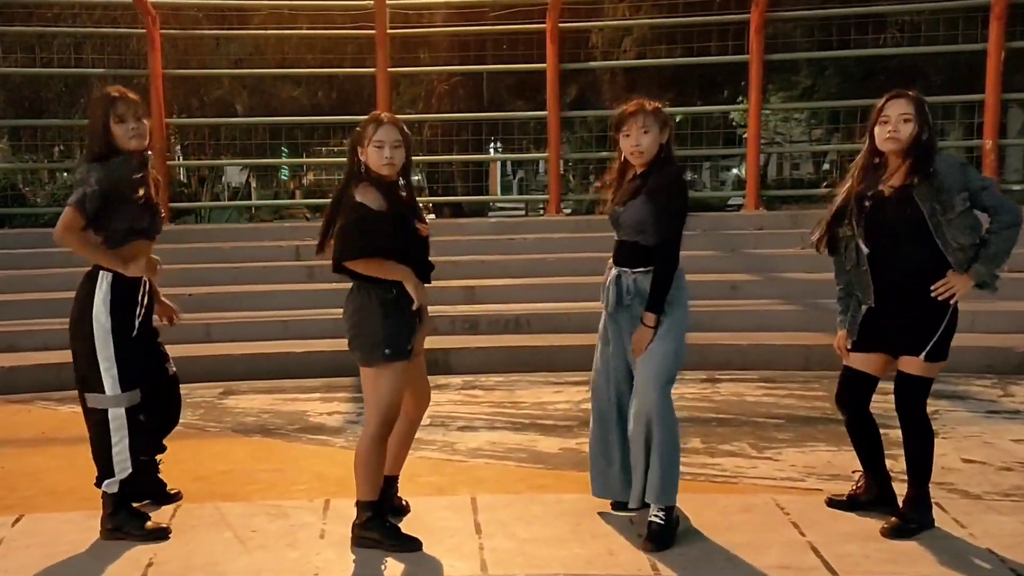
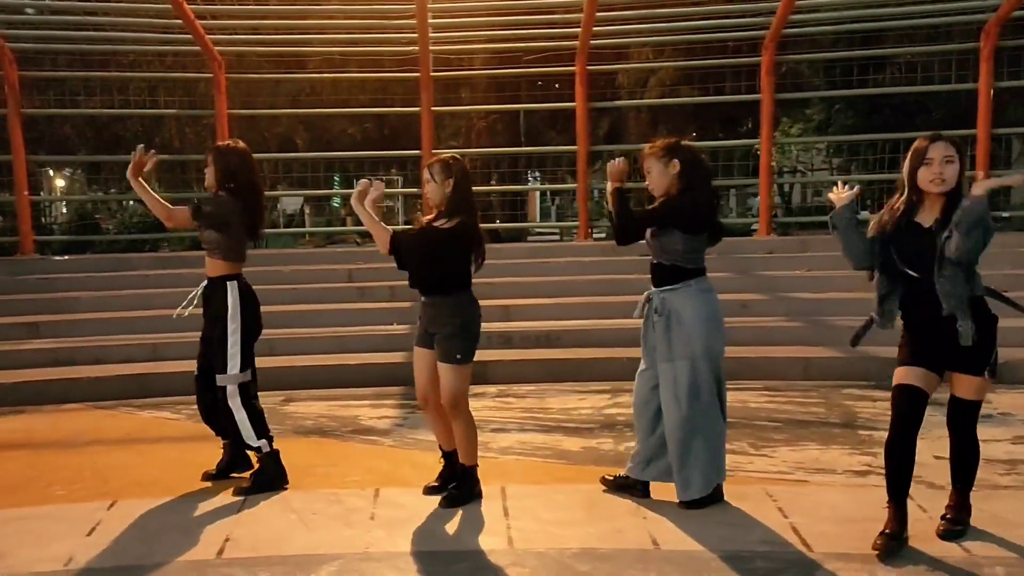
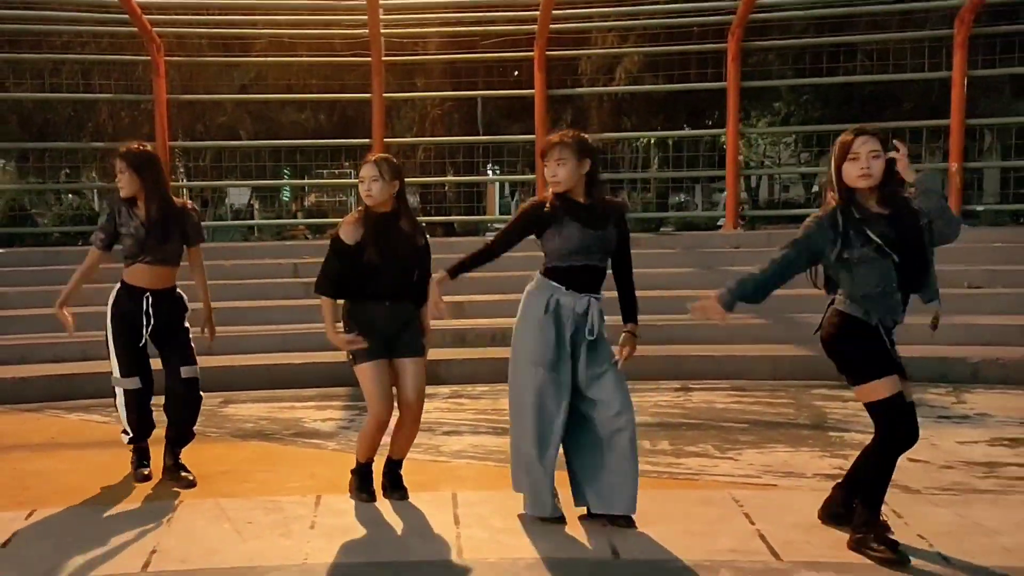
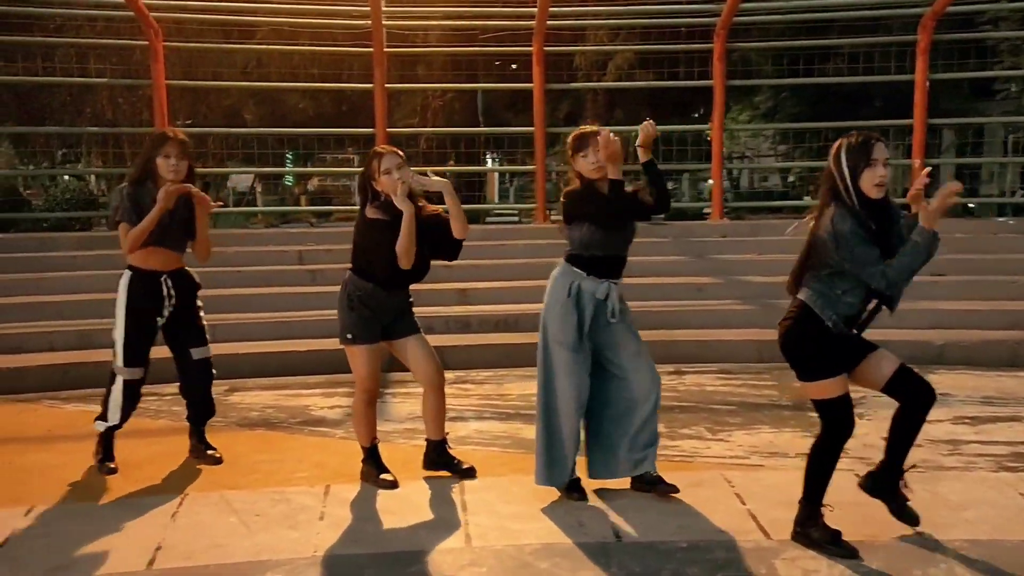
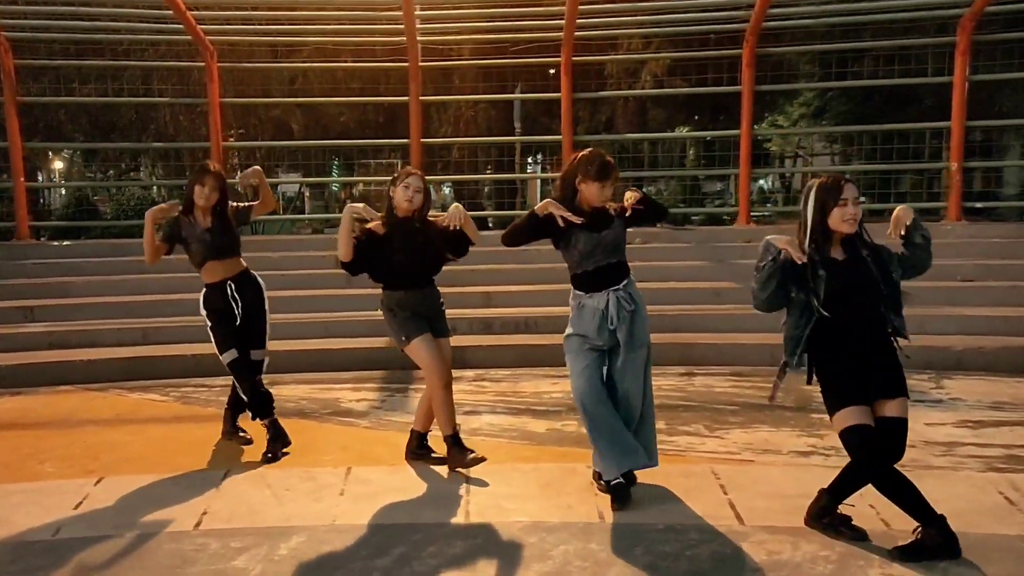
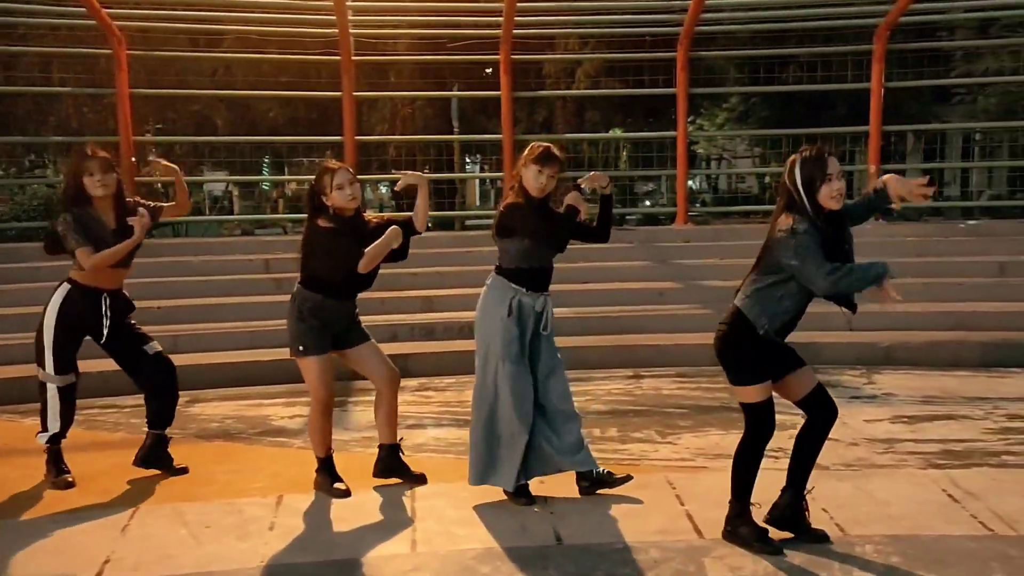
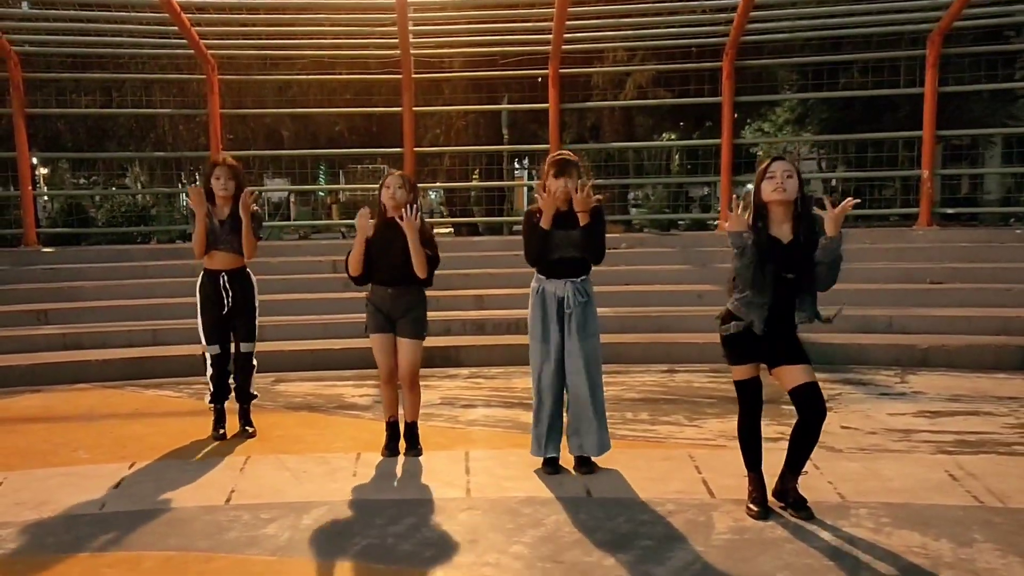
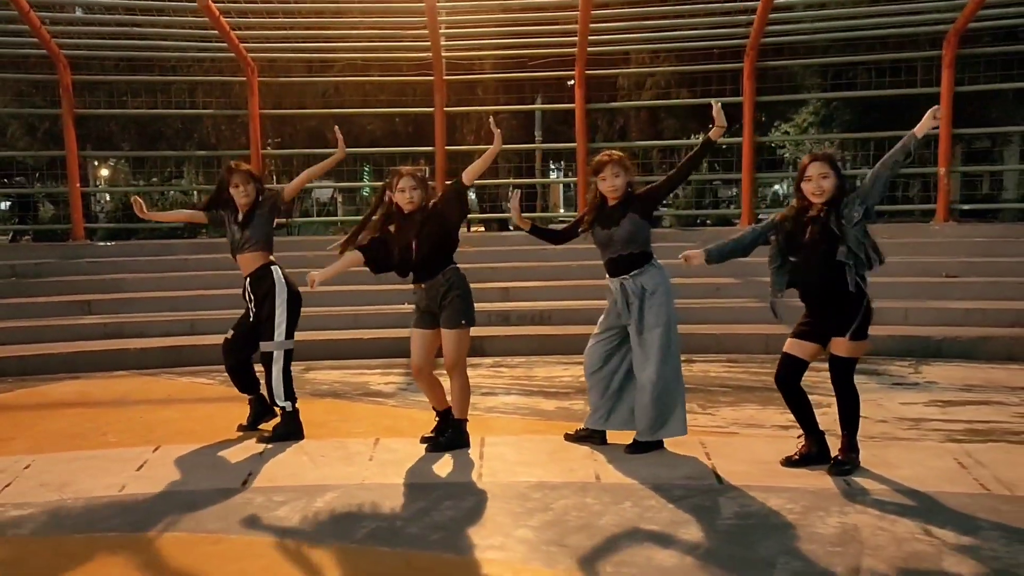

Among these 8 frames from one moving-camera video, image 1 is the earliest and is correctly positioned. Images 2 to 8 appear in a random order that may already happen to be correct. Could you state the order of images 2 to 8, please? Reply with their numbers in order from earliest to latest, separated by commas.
3, 7, 5, 6, 4, 2, 8
